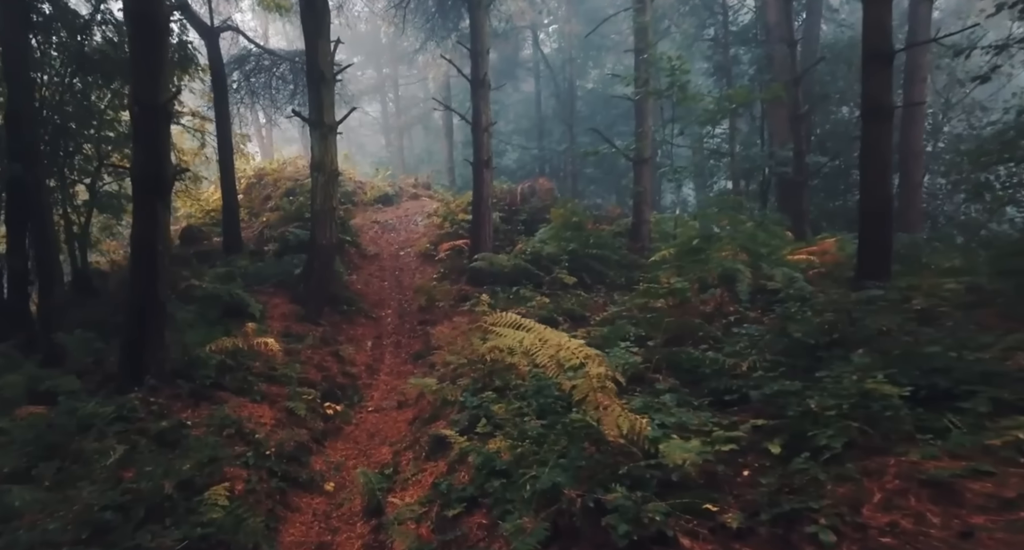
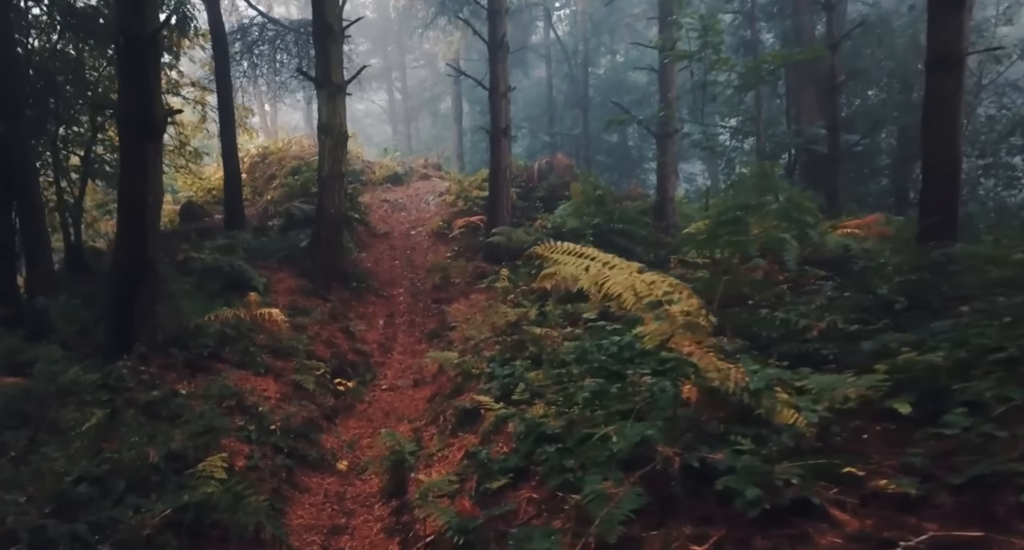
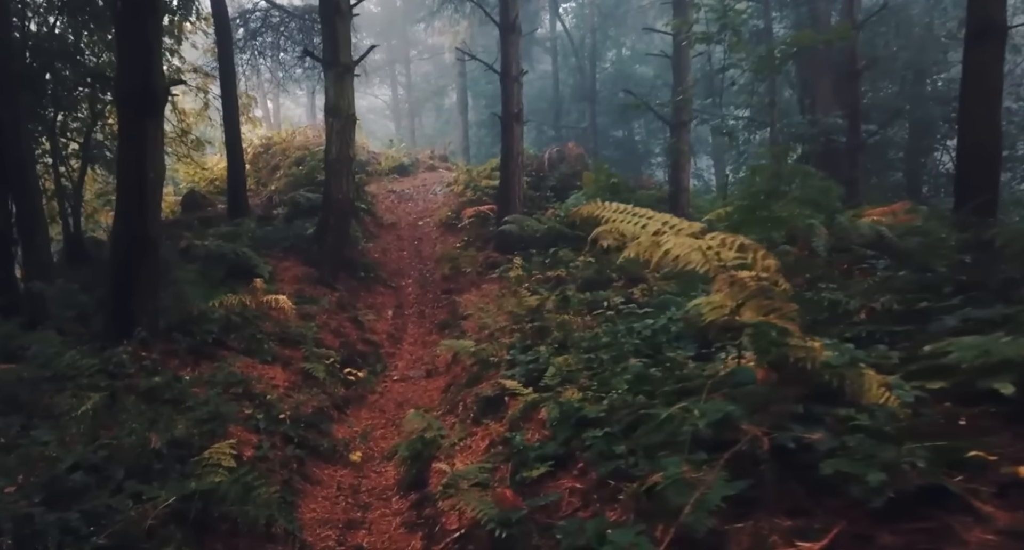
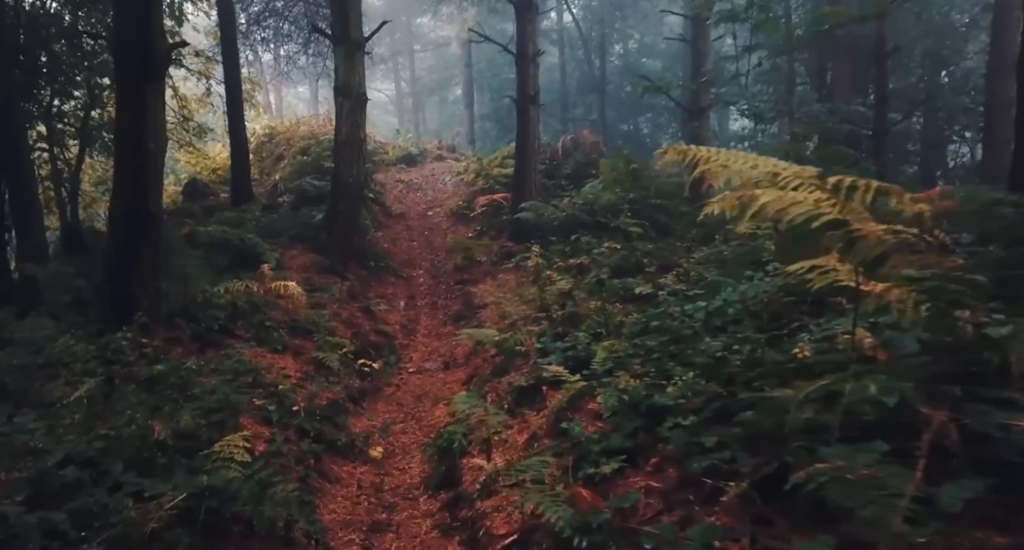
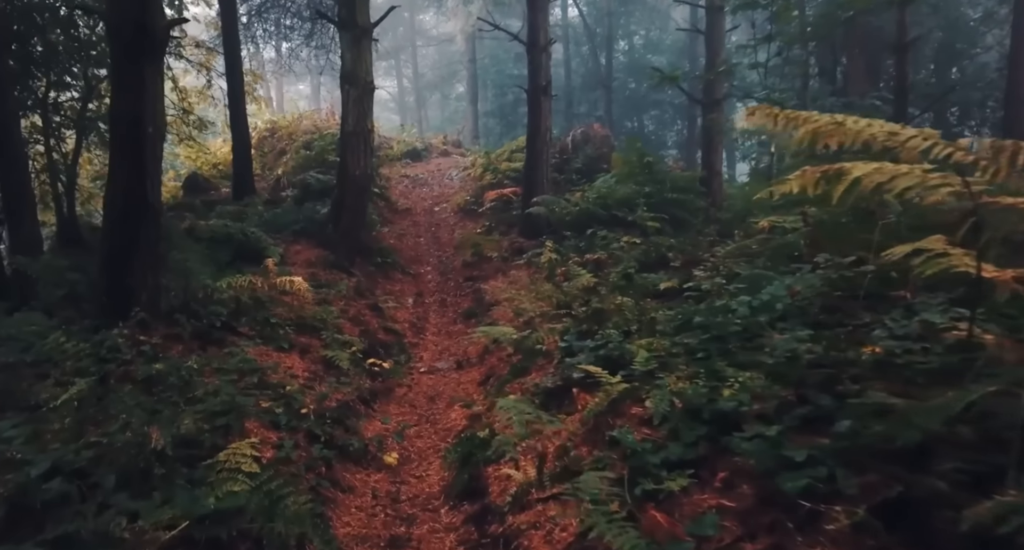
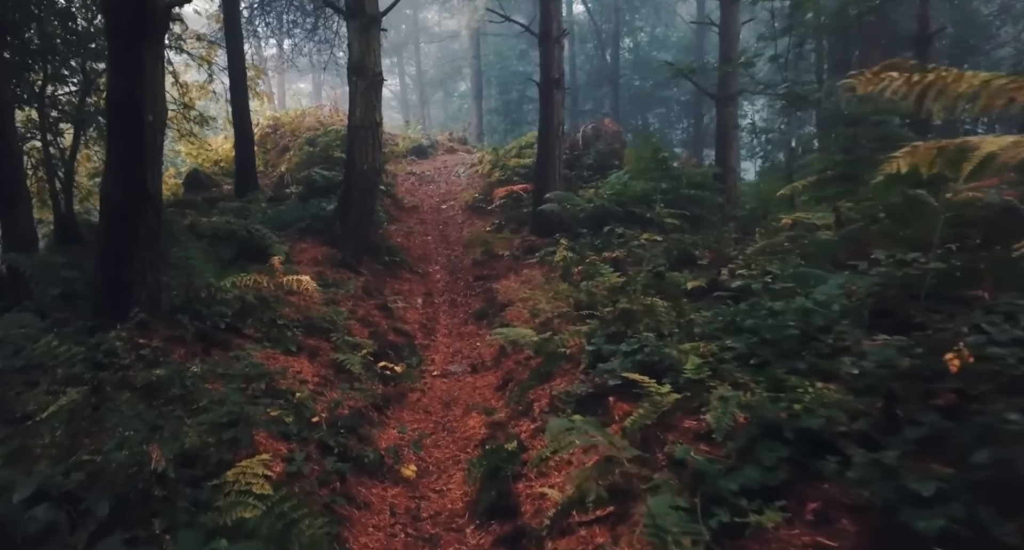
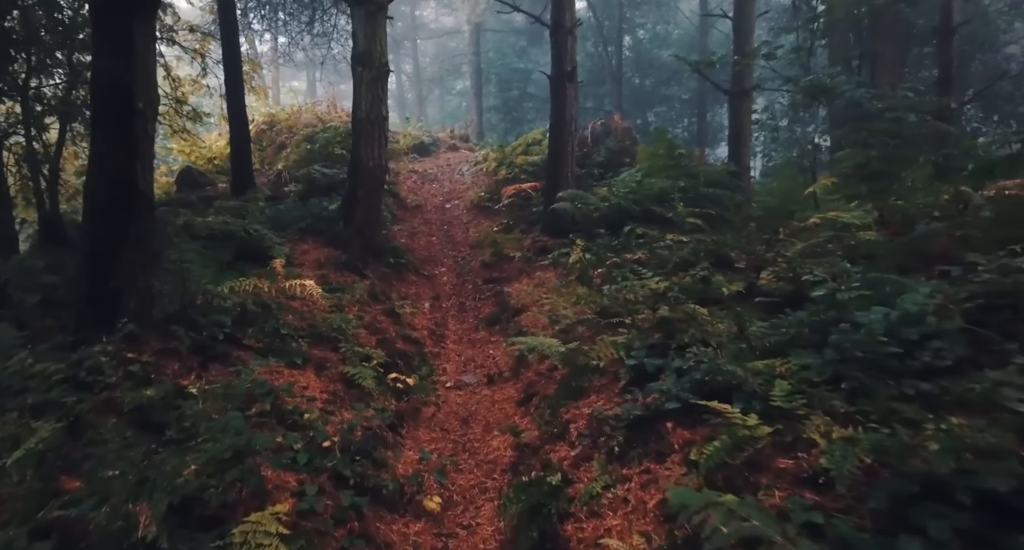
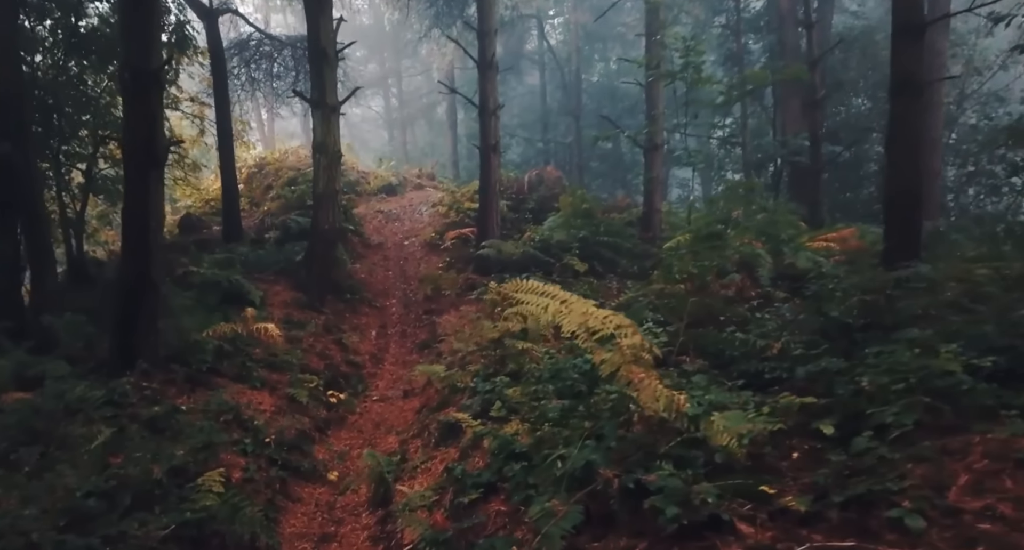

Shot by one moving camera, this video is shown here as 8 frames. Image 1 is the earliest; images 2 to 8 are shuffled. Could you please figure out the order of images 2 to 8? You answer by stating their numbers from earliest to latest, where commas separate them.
8, 2, 3, 4, 5, 6, 7
